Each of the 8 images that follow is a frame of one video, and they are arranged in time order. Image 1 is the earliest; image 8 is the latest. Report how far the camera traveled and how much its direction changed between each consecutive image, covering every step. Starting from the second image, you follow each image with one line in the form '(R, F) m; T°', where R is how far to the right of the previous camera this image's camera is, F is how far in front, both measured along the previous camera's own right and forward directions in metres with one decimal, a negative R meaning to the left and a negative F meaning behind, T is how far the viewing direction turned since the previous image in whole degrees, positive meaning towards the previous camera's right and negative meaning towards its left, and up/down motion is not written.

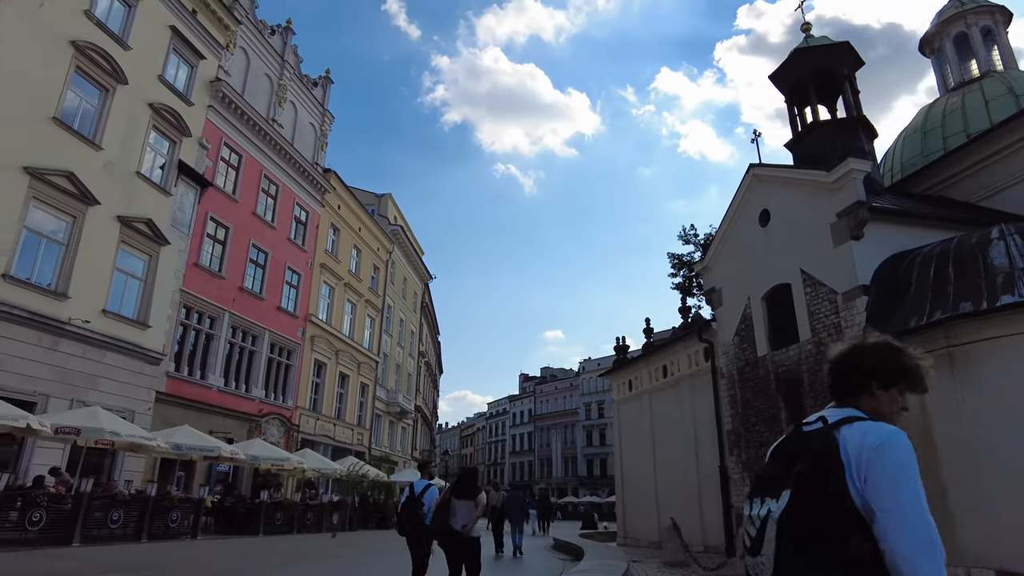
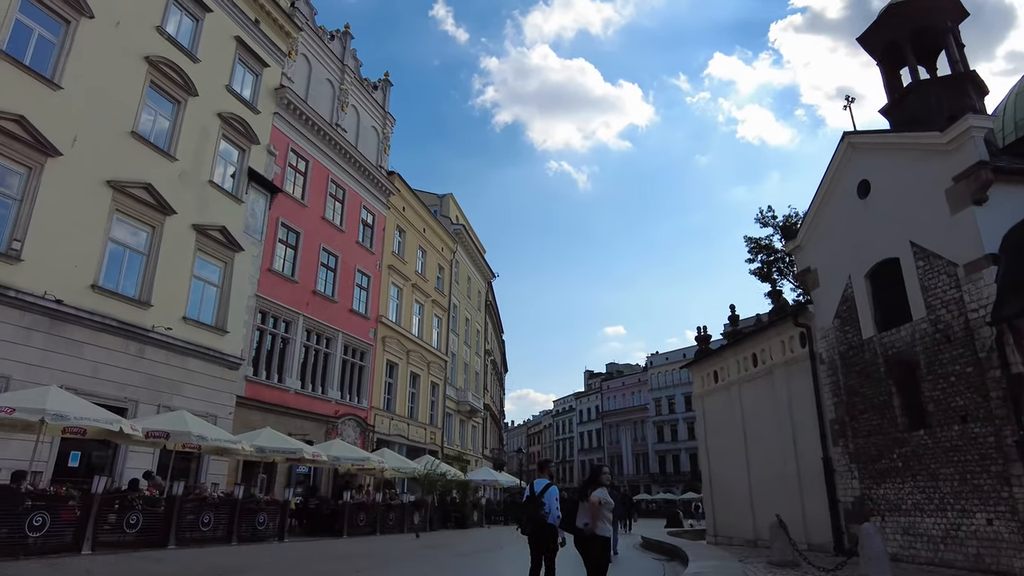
(-0.4, +0.4) m; -5°
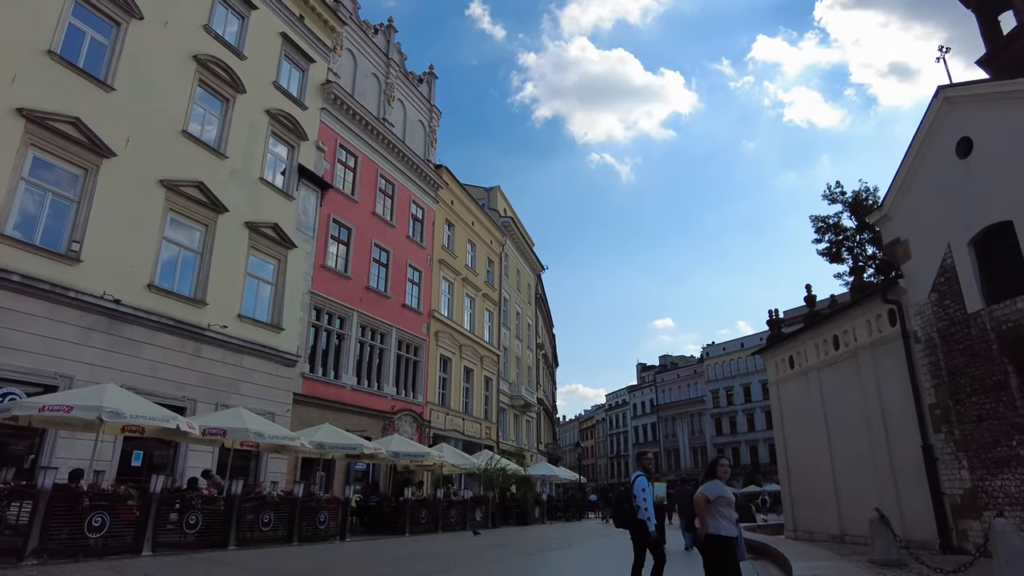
(-0.3, +0.6) m; -4°
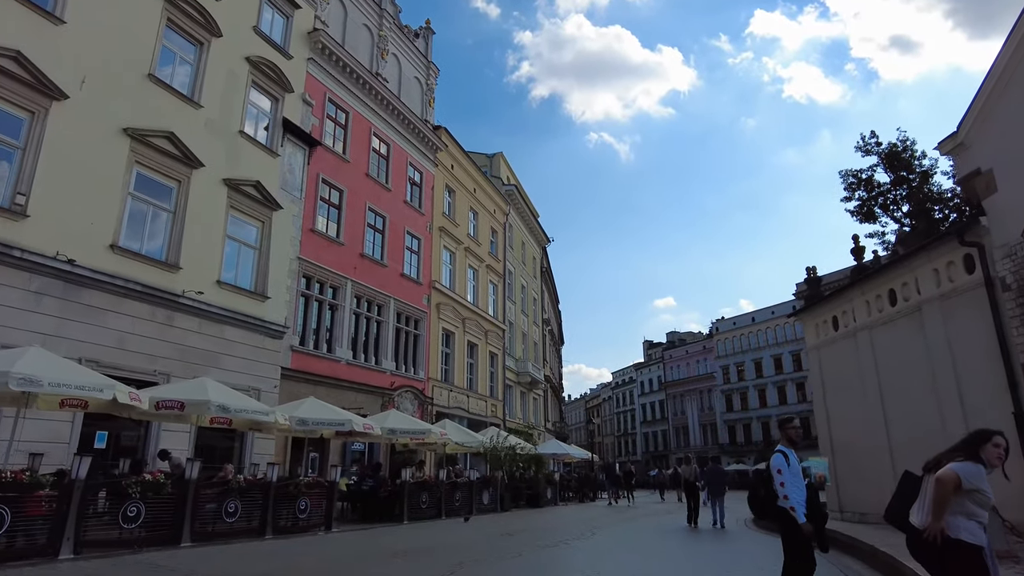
(-0.1, +1.8) m; 0°
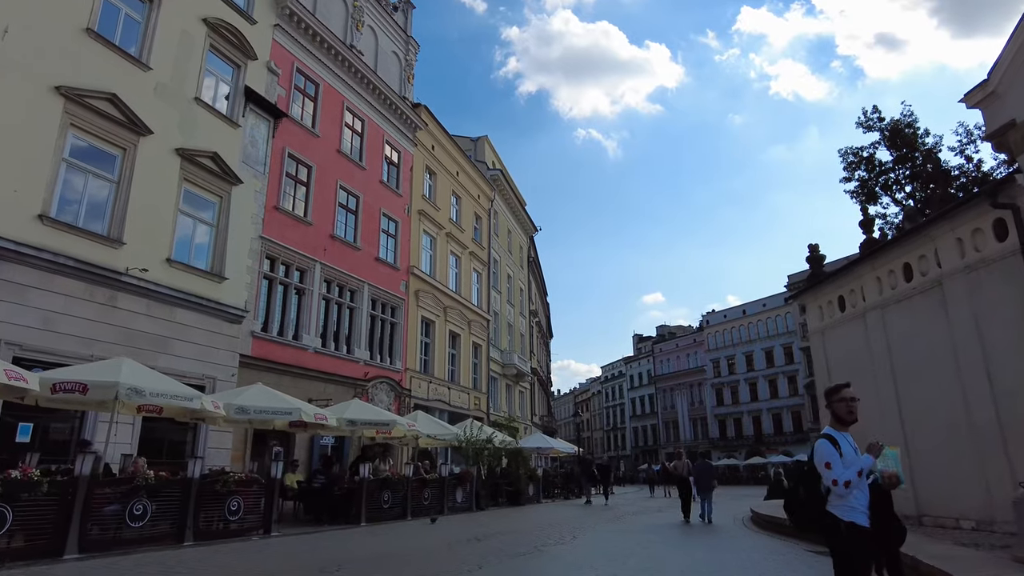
(+0.3, +1.3) m; +1°
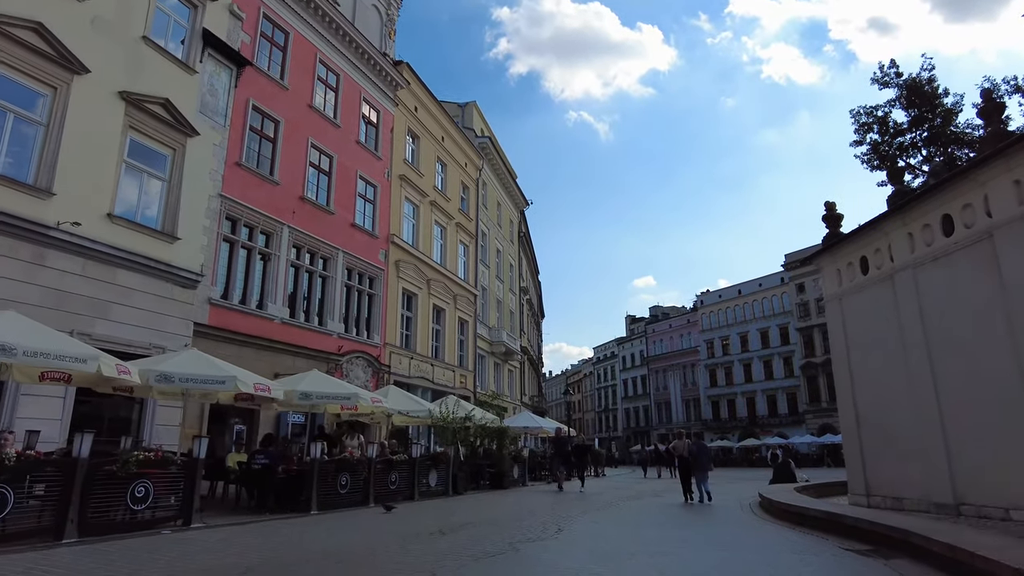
(+0.2, +1.5) m; +1°
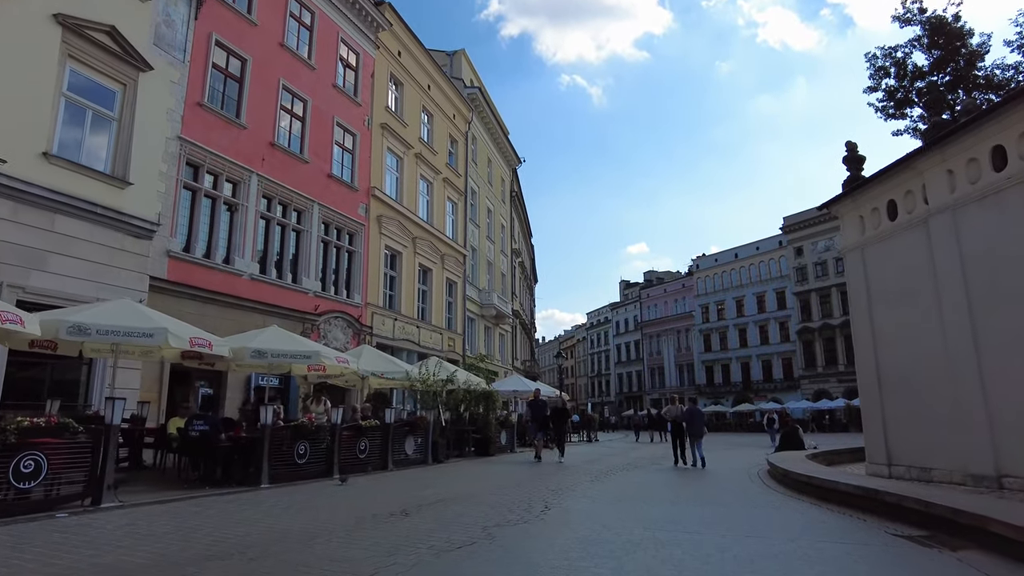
(+0.1, +1.3) m; +1°
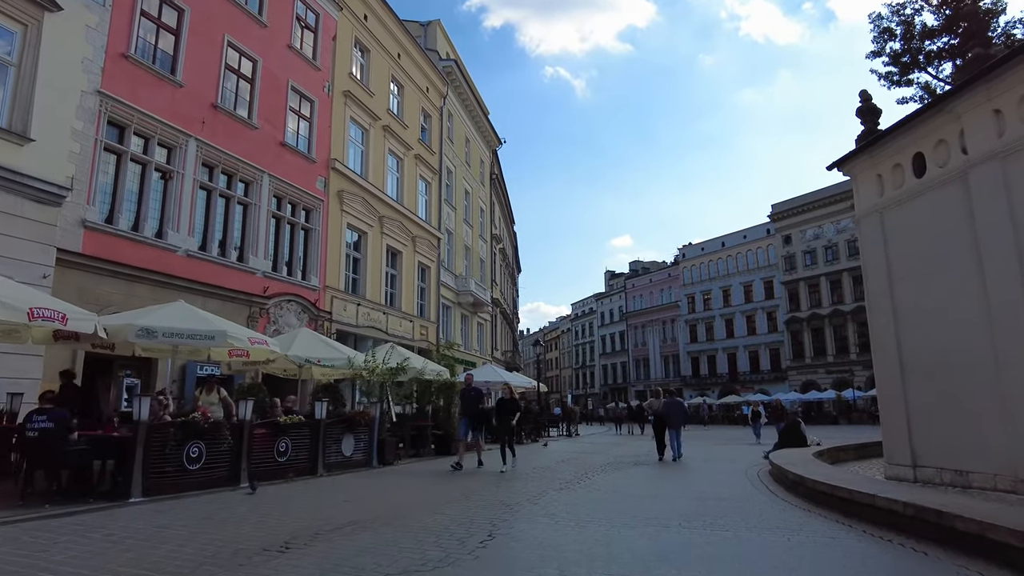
(+0.4, +1.7) m; +1°
